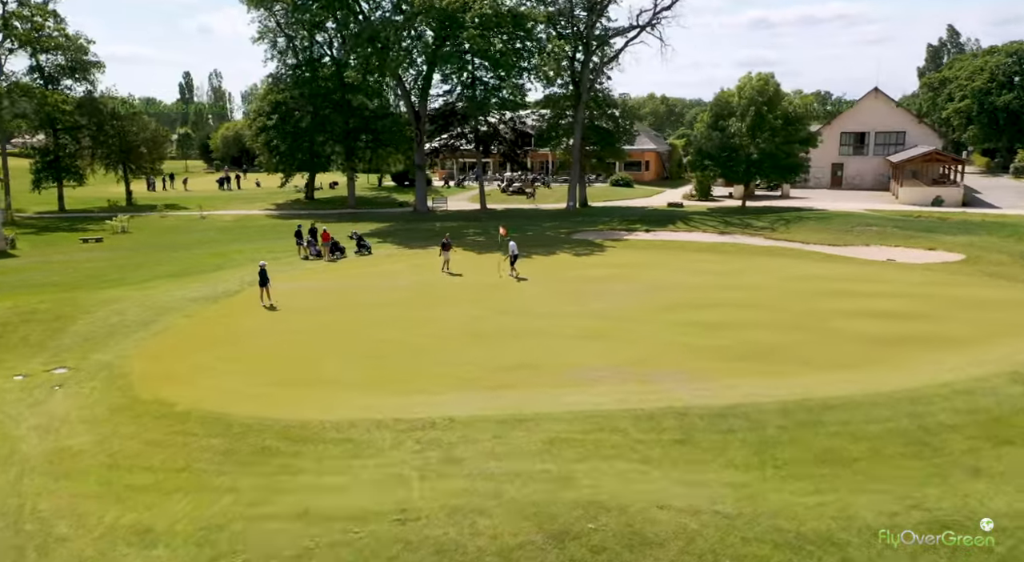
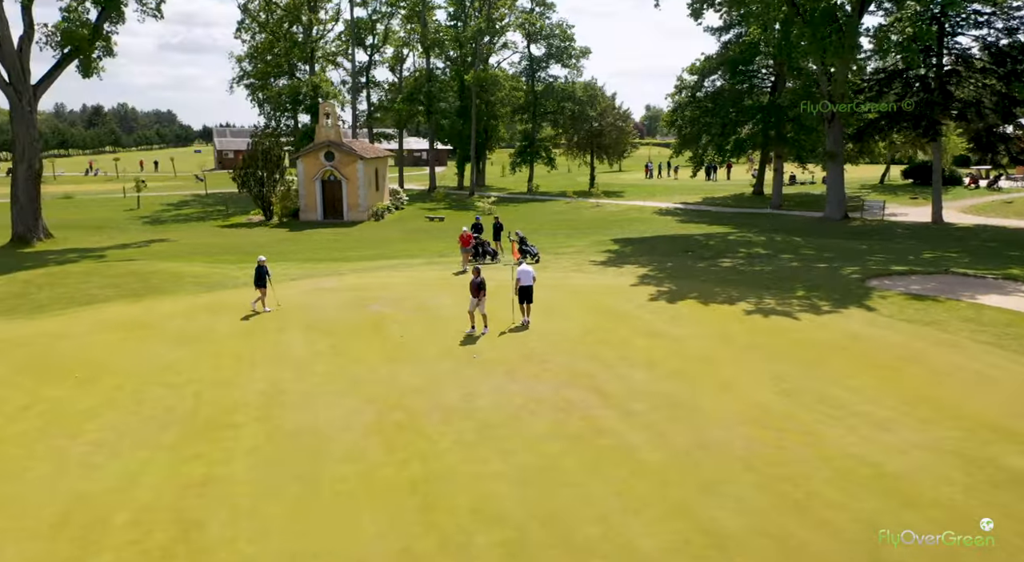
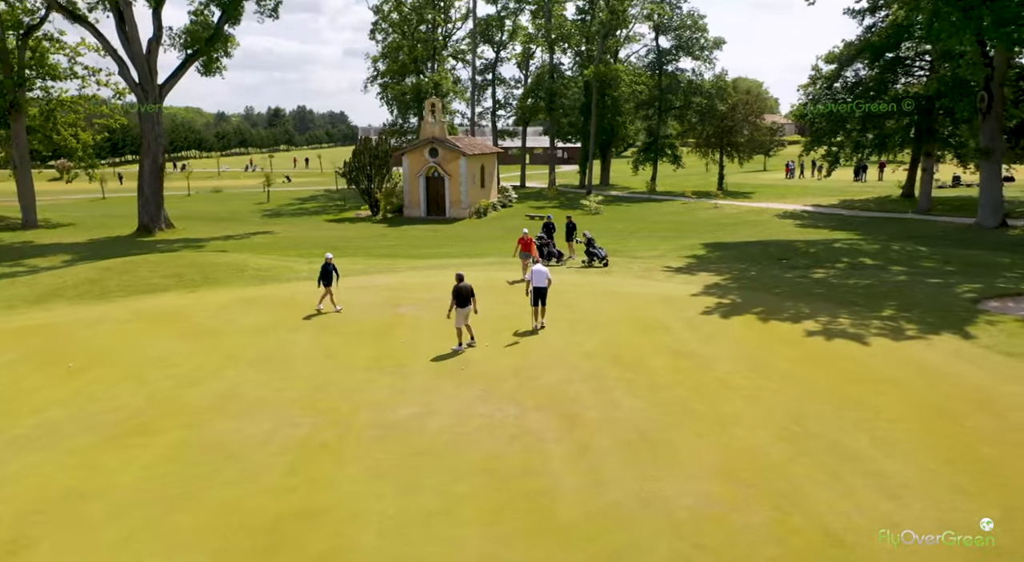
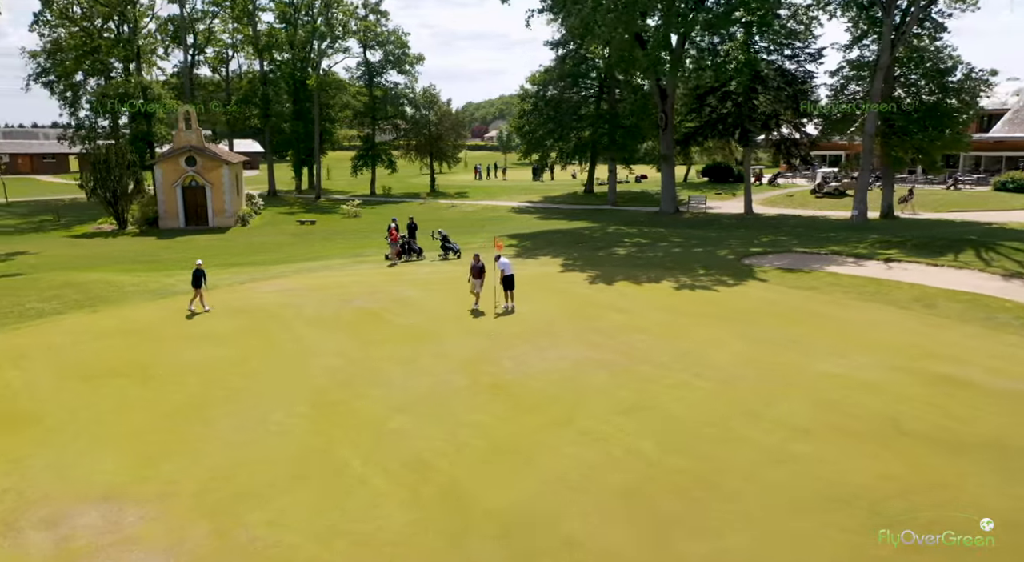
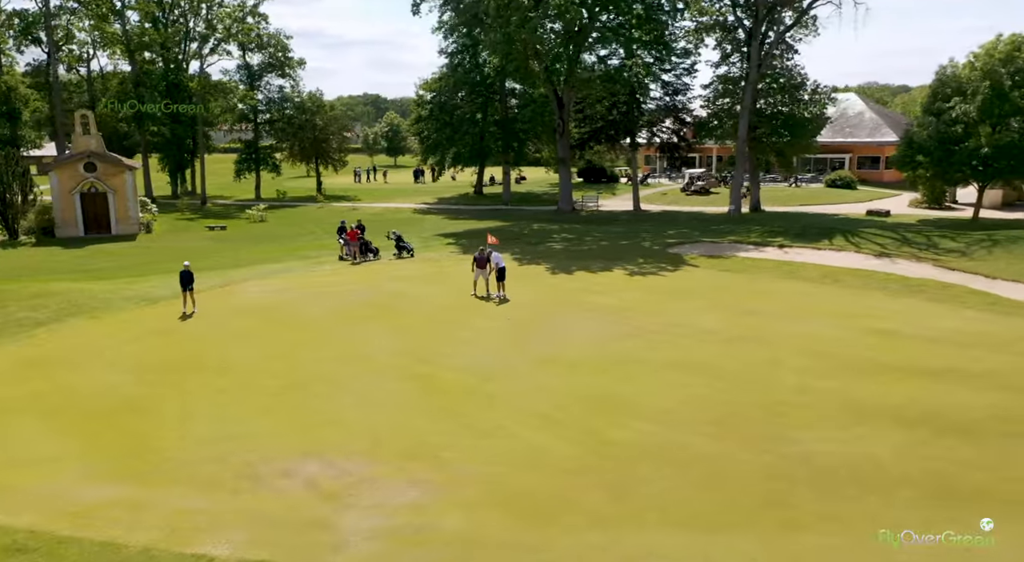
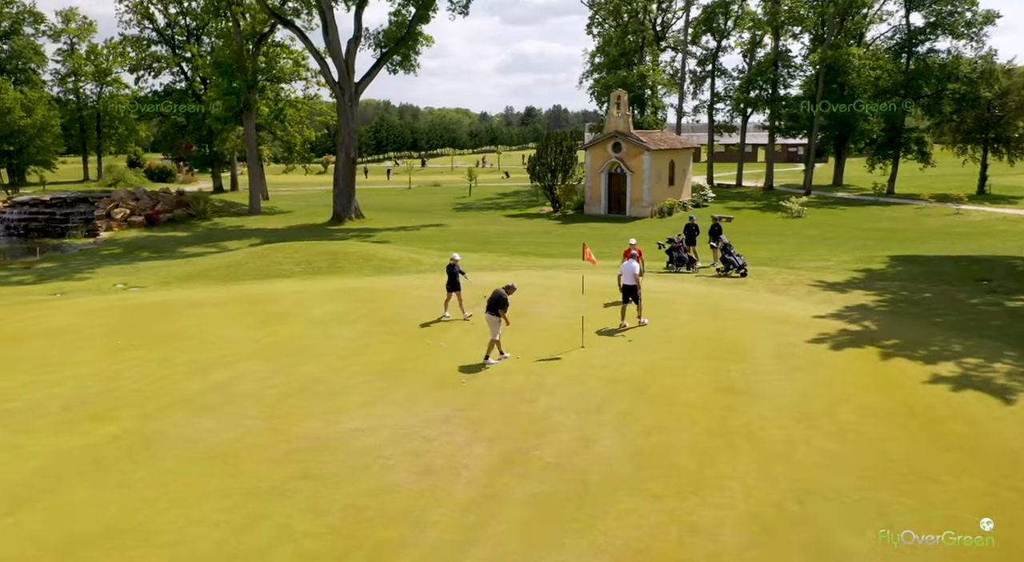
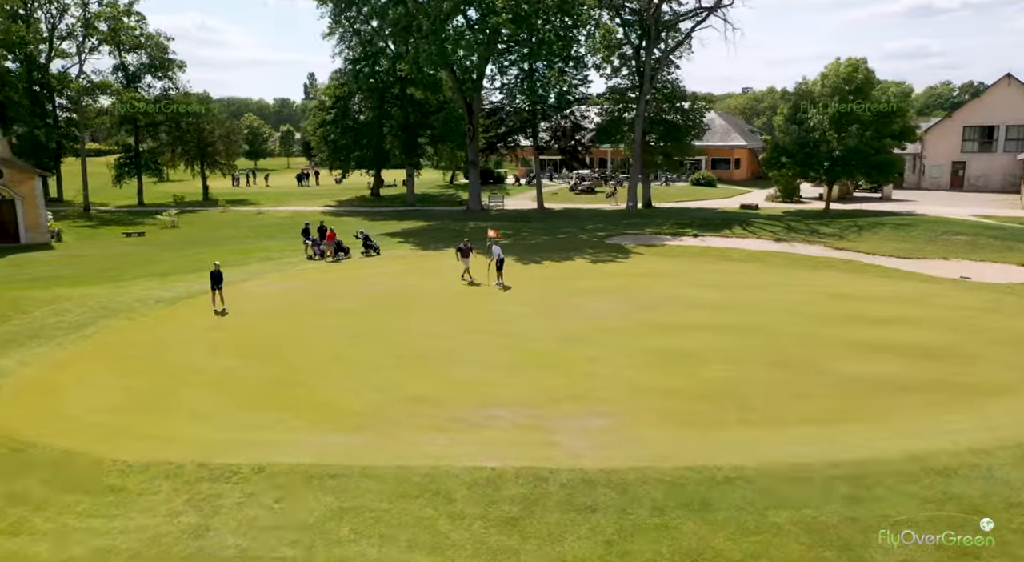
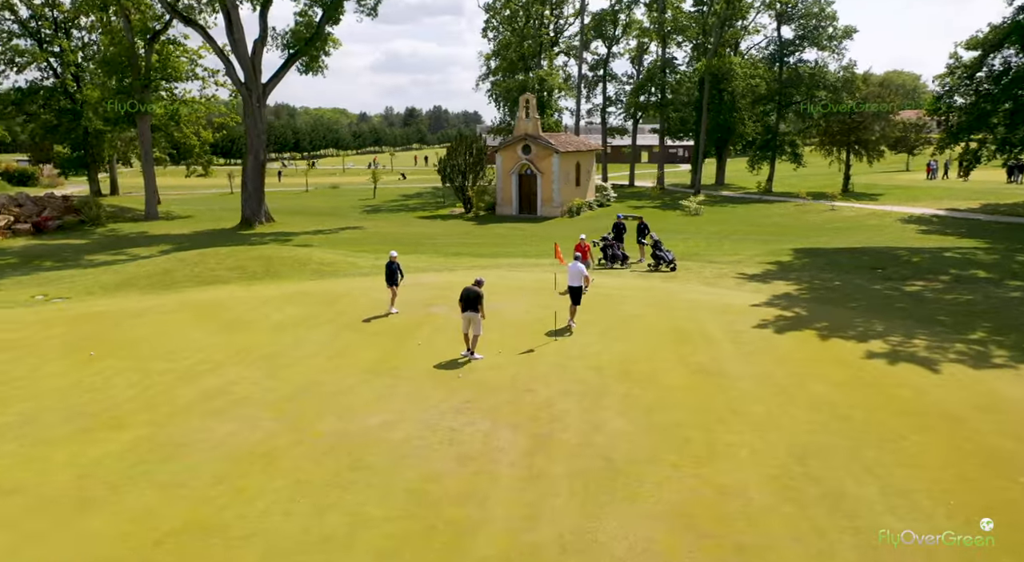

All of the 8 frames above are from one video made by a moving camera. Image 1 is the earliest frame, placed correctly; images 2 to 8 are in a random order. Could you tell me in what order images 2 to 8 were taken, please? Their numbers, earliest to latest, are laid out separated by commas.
7, 5, 4, 2, 3, 8, 6
